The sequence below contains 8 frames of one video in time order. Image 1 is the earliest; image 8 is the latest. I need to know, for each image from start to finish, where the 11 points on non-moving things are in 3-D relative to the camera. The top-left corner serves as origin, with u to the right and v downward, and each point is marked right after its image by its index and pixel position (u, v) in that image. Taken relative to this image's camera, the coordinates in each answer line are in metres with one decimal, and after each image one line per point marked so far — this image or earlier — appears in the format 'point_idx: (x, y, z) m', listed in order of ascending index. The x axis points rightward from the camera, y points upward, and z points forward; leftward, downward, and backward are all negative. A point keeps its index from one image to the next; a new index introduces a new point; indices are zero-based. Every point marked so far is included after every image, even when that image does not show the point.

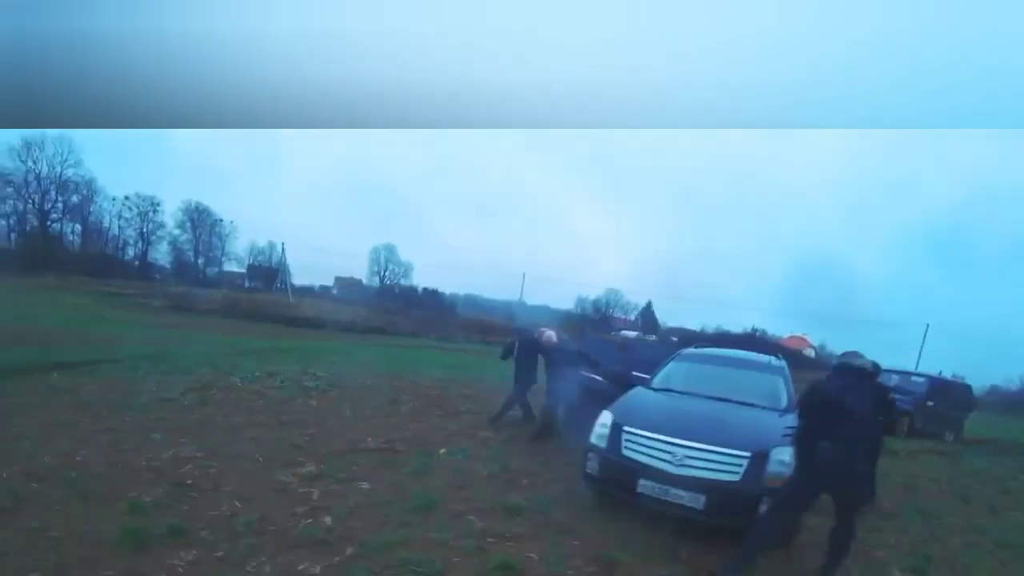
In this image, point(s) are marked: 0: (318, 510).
0: (-2.5, -2.9, +7.3) m
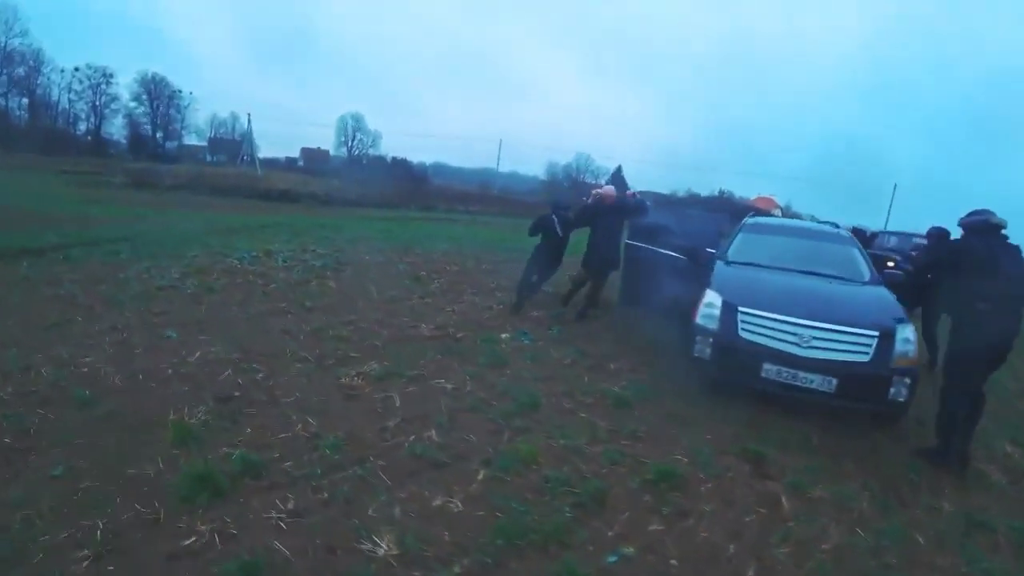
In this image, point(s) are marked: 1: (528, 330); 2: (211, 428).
0: (-1.1, -1.4, +5.9) m
1: (+0.3, -0.7, +8.4) m
2: (-2.8, -1.3, +5.3) m
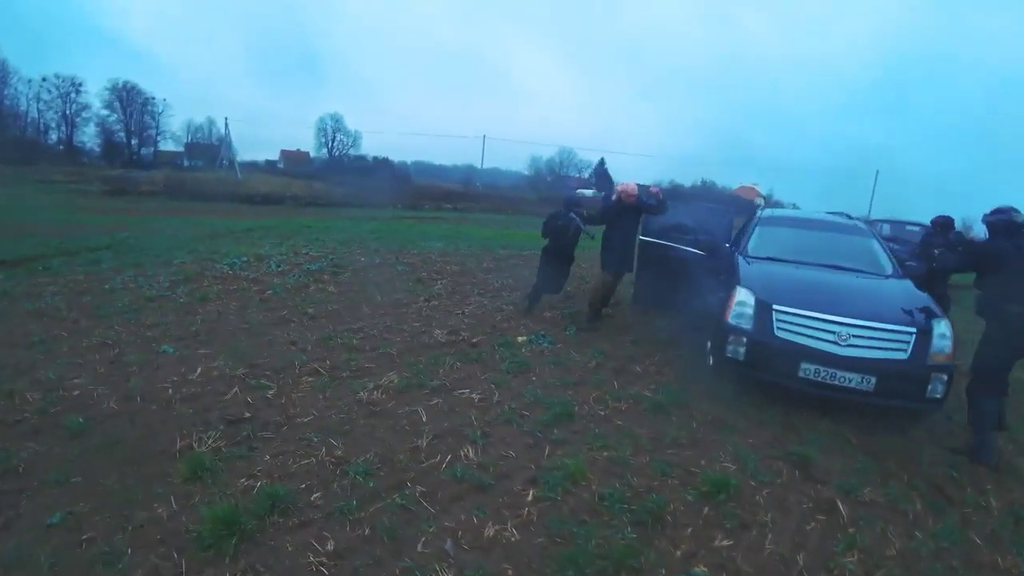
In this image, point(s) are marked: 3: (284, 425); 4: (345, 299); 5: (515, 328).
0: (-0.7, -1.4, +5.4) m
1: (+0.5, -0.7, +8.0) m
2: (-2.4, -1.4, +4.7) m
3: (-2.1, -1.3, +5.2) m
4: (-2.4, -0.1, +8.0) m
5: (+0.1, -0.6, +8.0) m
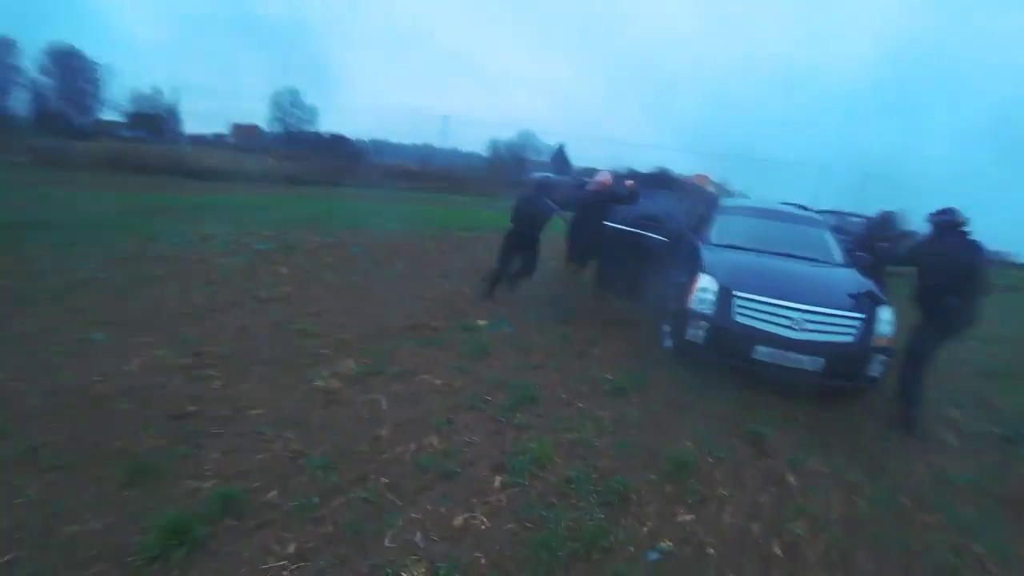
0: (-1.0, -1.3, +5.2) m
1: (-0.1, -0.4, +7.9) m
2: (-2.7, -1.3, +4.4) m
3: (-2.4, -1.2, +4.9) m
4: (-2.9, +0.1, +7.6) m
5: (-0.5, -0.3, +7.9) m
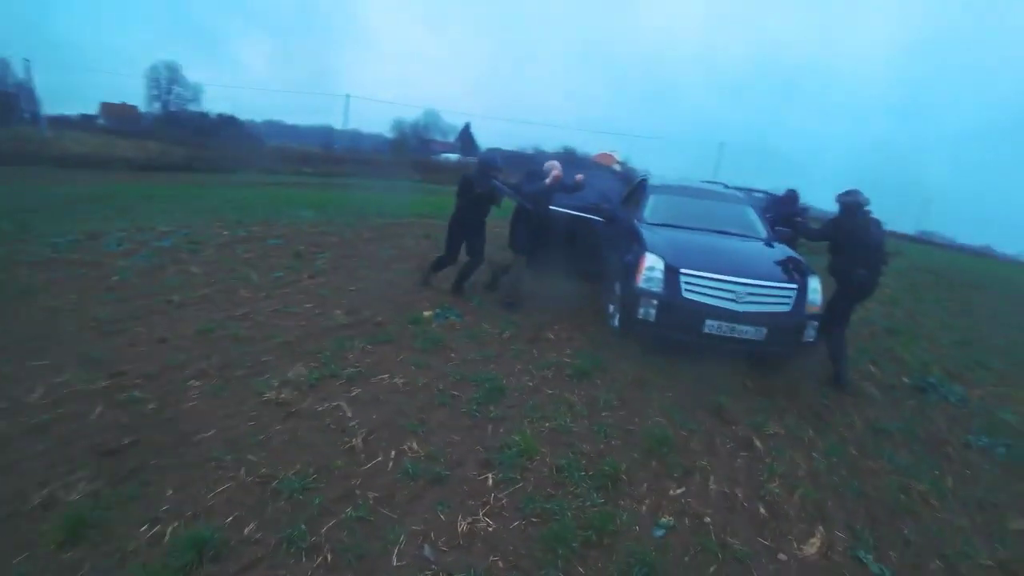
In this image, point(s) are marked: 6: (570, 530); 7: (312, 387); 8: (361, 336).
0: (-1.2, -1.2, +4.9) m
1: (-0.9, -0.2, +7.6) m
2: (-2.6, -1.4, +3.7) m
3: (-2.5, -1.2, +4.3) m
4: (-3.6, +0.1, +6.8) m
5: (-1.3, -0.2, +7.5) m
6: (+0.4, -1.8, +4.1) m
7: (-1.9, -0.9, +5.3) m
8: (-1.7, -0.6, +6.4) m
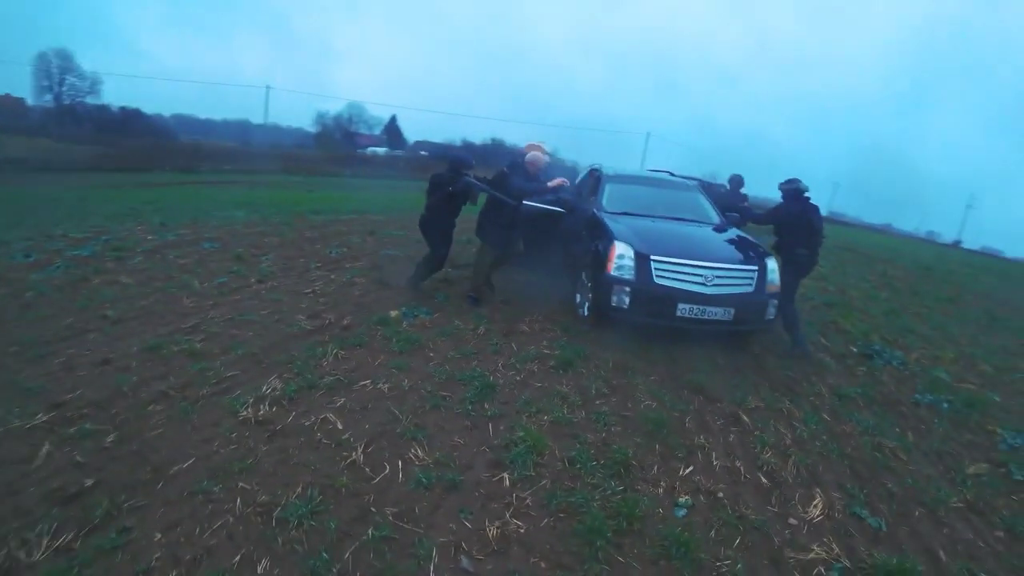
0: (-1.1, -1.2, +4.5) m
1: (-1.3, -0.2, +7.3) m
2: (-2.4, -1.5, +3.1) m
3: (-2.3, -1.3, +3.7) m
4: (-3.9, -0.1, +6.0) m
5: (-1.7, -0.2, +7.1) m
6: (+0.6, -1.7, +4.0) m
7: (-1.9, -1.0, +4.8) m
8: (-1.9, -0.6, +5.9) m
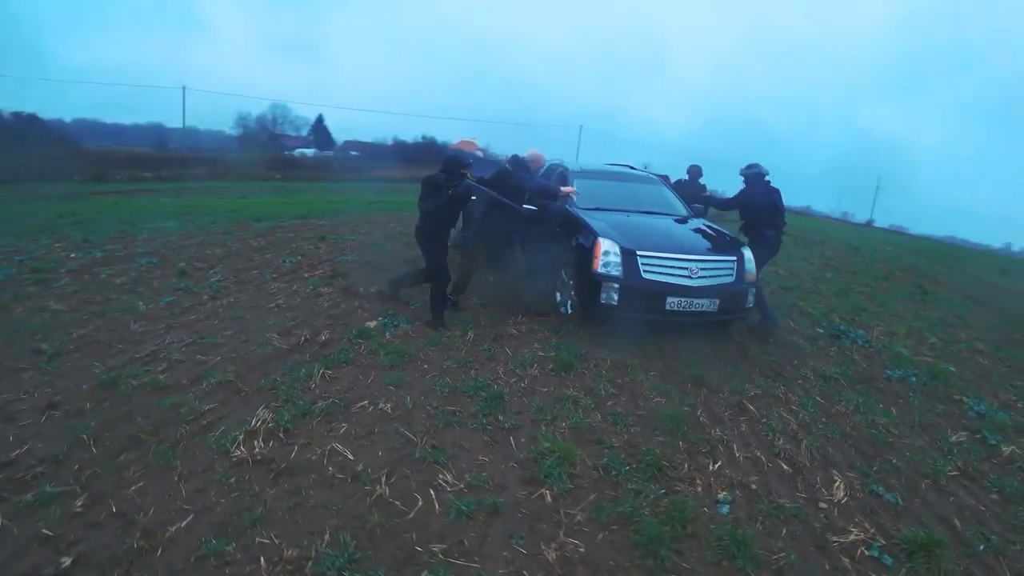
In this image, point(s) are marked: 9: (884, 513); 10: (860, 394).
0: (-0.8, -1.3, +4.0) m
1: (-1.4, -0.3, +6.7) m
2: (-1.9, -1.6, +2.5) m
3: (-2.0, -1.4, +3.0) m
4: (-3.9, -0.3, +5.1) m
5: (-1.8, -0.3, +6.5) m
6: (+1.0, -1.6, +3.7) m
7: (-1.7, -1.1, +4.2) m
8: (-1.9, -0.7, +5.3) m
9: (+3.1, -1.9, +4.7) m
10: (+4.1, -1.2, +6.6) m
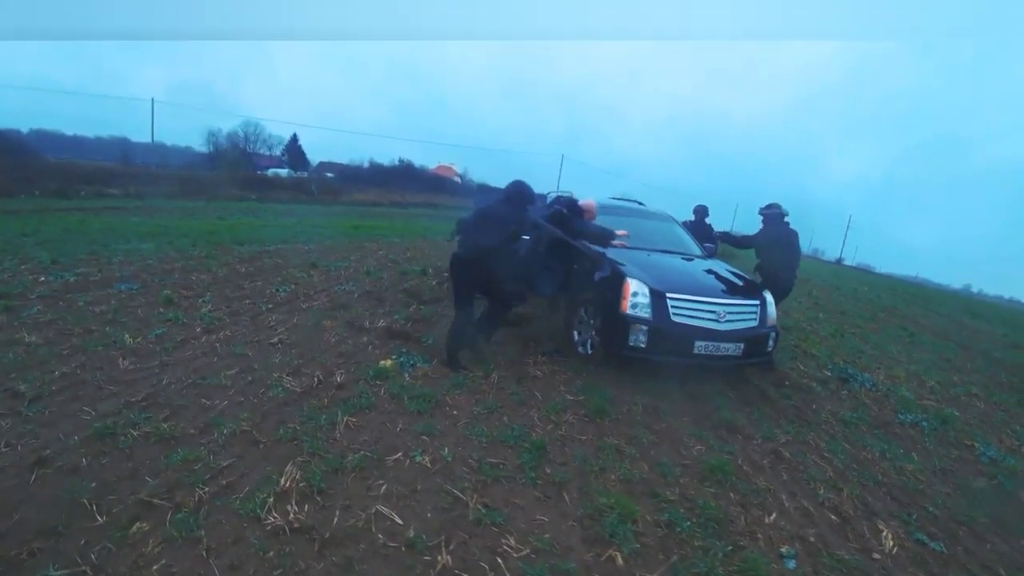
0: (-0.4, -1.6, +3.5) m
1: (-1.2, -0.7, +6.2) m
2: (-1.3, -1.8, +1.9) m
3: (-1.4, -1.6, +2.5) m
4: (-3.5, -0.6, +4.4) m
5: (-1.6, -0.7, +6.0) m
6: (+1.4, -1.9, +3.4) m
7: (-1.3, -1.3, +3.7) m
8: (-1.5, -1.0, +4.8) m
9: (+3.5, -2.3, +4.5) m
10: (+4.3, -1.8, +6.5) m
